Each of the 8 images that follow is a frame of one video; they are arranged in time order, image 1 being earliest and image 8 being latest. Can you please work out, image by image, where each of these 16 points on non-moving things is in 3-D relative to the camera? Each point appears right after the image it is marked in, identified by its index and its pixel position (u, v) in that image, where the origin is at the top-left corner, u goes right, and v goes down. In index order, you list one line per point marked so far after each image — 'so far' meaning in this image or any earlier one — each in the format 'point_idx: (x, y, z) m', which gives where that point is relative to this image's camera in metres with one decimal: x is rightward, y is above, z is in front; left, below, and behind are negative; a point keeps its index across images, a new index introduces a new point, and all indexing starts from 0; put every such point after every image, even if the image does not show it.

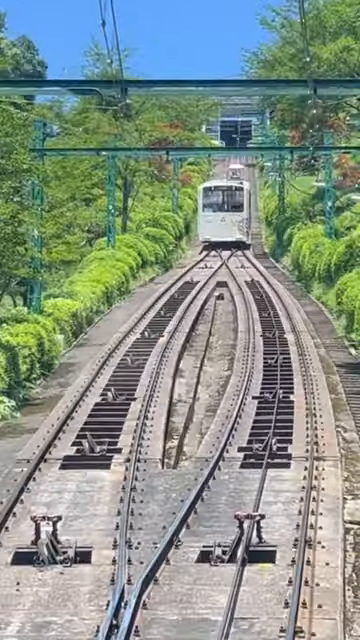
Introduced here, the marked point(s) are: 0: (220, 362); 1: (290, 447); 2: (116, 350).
0: (+0.5, -0.5, +19.8) m
1: (+0.7, -0.8, +11.0) m
2: (-0.7, -0.3, +19.7) m
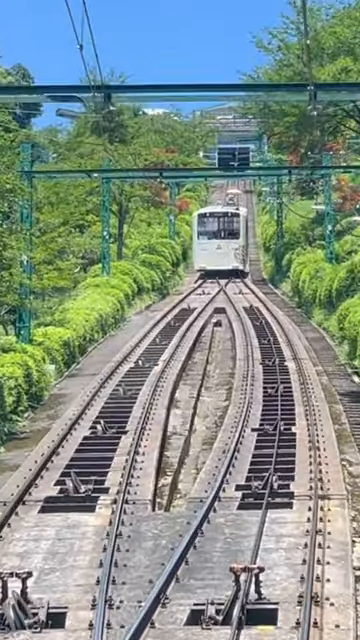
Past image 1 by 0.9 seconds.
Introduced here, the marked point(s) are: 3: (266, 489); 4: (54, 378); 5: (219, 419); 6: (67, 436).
0: (+0.4, -0.8, +18.9) m
1: (+0.7, -1.0, +10.1) m
2: (-0.8, -0.7, +18.8) m
3: (+0.5, -1.0, +9.8) m
4: (-1.4, -0.7, +19.6) m
5: (+0.4, -0.9, +16.2) m
6: (-0.9, -0.9, +13.2) m
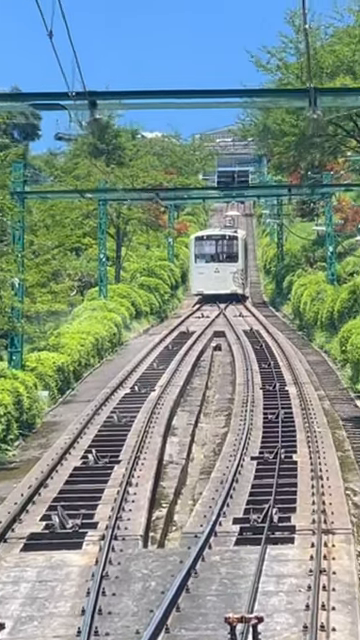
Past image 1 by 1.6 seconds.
0: (+0.4, -1.0, +18.3) m
1: (+0.6, -1.1, +9.4) m
2: (-0.8, -0.9, +18.1) m
3: (+0.5, -1.1, +9.1) m
4: (-1.5, -0.9, +19.0) m
5: (+0.3, -1.1, +15.5) m
6: (-0.9, -1.1, +12.6) m
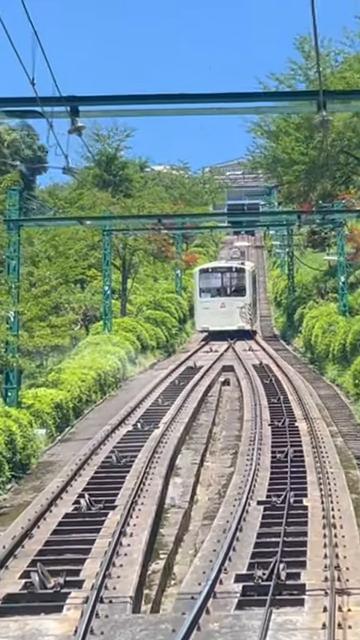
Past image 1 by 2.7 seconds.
0: (+0.4, -1.4, +17.3) m
1: (+0.6, -1.2, +8.4) m
2: (-0.8, -1.2, +17.1) m
3: (+0.4, -1.2, +8.1) m
4: (-1.4, -1.3, +18.0) m
5: (+0.4, -1.4, +14.5) m
6: (-0.9, -1.3, +11.5) m
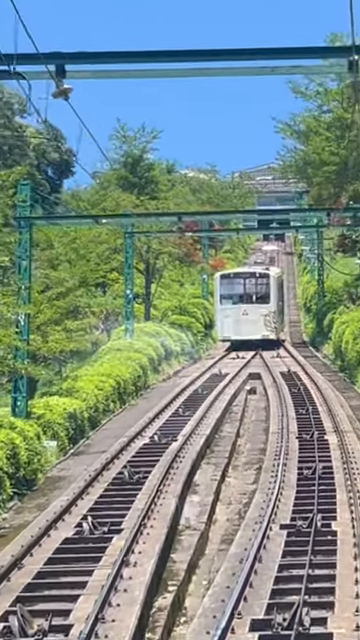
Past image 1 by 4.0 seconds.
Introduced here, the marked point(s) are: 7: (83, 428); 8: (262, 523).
0: (+0.6, -1.4, +16.0) m
1: (+0.6, -1.2, +7.1) m
2: (-0.6, -1.3, +15.9) m
3: (+0.5, -1.2, +6.9) m
4: (-1.2, -1.3, +16.8) m
5: (+0.5, -1.5, +13.3) m
6: (-0.8, -1.3, +10.3) m
7: (-1.1, -1.2, +19.0) m
8: (+0.5, -1.3, +10.6) m
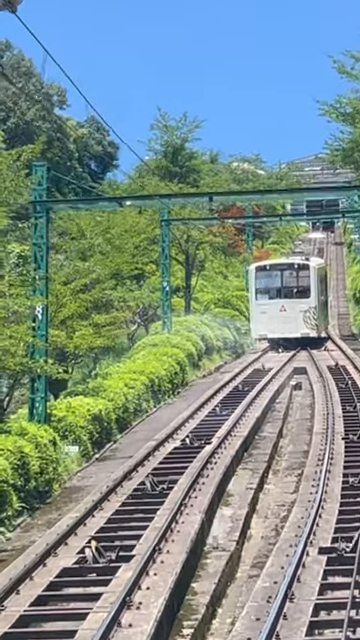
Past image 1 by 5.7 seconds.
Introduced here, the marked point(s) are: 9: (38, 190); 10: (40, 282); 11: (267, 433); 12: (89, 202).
0: (+0.9, -1.3, +14.4) m
1: (+0.6, -1.2, +5.5) m
2: (-0.3, -1.2, +14.3) m
3: (+0.4, -1.2, +5.2) m
4: (-0.9, -1.3, +15.2) m
5: (+0.7, -1.4, +11.6) m
6: (-0.7, -1.3, +8.7) m
7: (-0.7, -1.1, +17.4) m
8: (+0.6, -1.2, +9.0) m
9: (-1.4, +1.2, +16.3) m
10: (-1.3, +0.4, +15.9) m
11: (+0.9, -1.2, +17.9) m
12: (-0.9, +1.2, +17.4) m
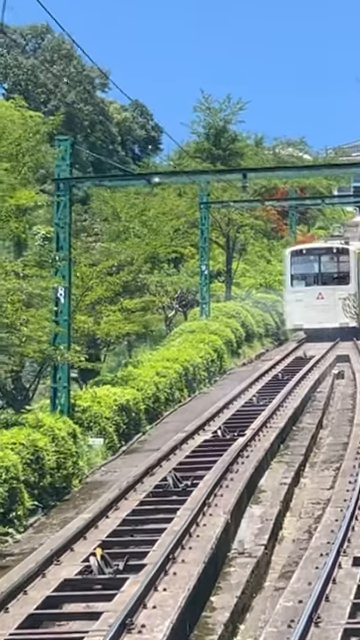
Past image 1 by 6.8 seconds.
0: (+1.1, -1.2, +13.4) m
1: (+0.6, -1.1, +4.5) m
2: (-0.1, -1.1, +13.3) m
3: (+0.4, -1.1, +4.3) m
4: (-0.7, -1.1, +14.2) m
5: (+0.8, -1.3, +10.6) m
6: (-0.6, -1.2, +7.8) m
7: (-0.4, -1.0, +16.5) m
8: (+0.7, -1.1, +8.0) m
9: (-1.1, +1.4, +15.4) m
10: (-1.0, +0.5, +14.9) m
11: (+1.2, -1.0, +16.9) m
12: (-0.6, +1.4, +16.5) m
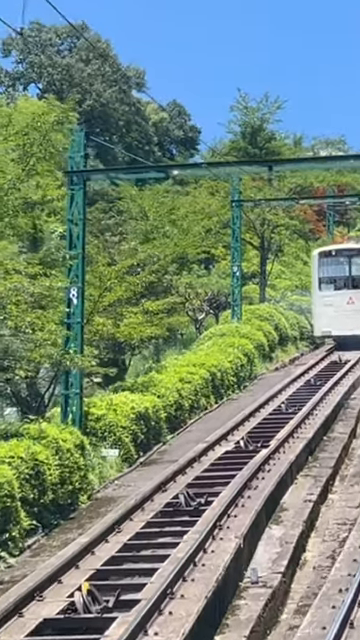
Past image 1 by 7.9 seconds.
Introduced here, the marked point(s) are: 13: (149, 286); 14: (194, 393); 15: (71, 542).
0: (+1.2, -1.2, +12.3) m
1: (+0.5, -1.1, +3.5) m
2: (0.0, -1.1, +12.3) m
3: (+0.3, -1.1, +3.2) m
4: (-0.5, -1.2, +13.2) m
5: (+0.9, -1.3, +9.6) m
6: (-0.7, -1.2, +6.8) m
7: (-0.2, -1.0, +15.5) m
8: (+0.7, -1.1, +7.0) m
9: (-0.9, +1.3, +14.4) m
10: (-0.9, +0.5, +14.0) m
11: (+1.5, -1.0, +15.9) m
12: (-0.4, +1.3, +15.5) m
13: (-0.3, +0.4, +18.8) m
14: (+0.1, -0.8, +17.8) m
15: (-0.6, -1.3, +10.1) m
